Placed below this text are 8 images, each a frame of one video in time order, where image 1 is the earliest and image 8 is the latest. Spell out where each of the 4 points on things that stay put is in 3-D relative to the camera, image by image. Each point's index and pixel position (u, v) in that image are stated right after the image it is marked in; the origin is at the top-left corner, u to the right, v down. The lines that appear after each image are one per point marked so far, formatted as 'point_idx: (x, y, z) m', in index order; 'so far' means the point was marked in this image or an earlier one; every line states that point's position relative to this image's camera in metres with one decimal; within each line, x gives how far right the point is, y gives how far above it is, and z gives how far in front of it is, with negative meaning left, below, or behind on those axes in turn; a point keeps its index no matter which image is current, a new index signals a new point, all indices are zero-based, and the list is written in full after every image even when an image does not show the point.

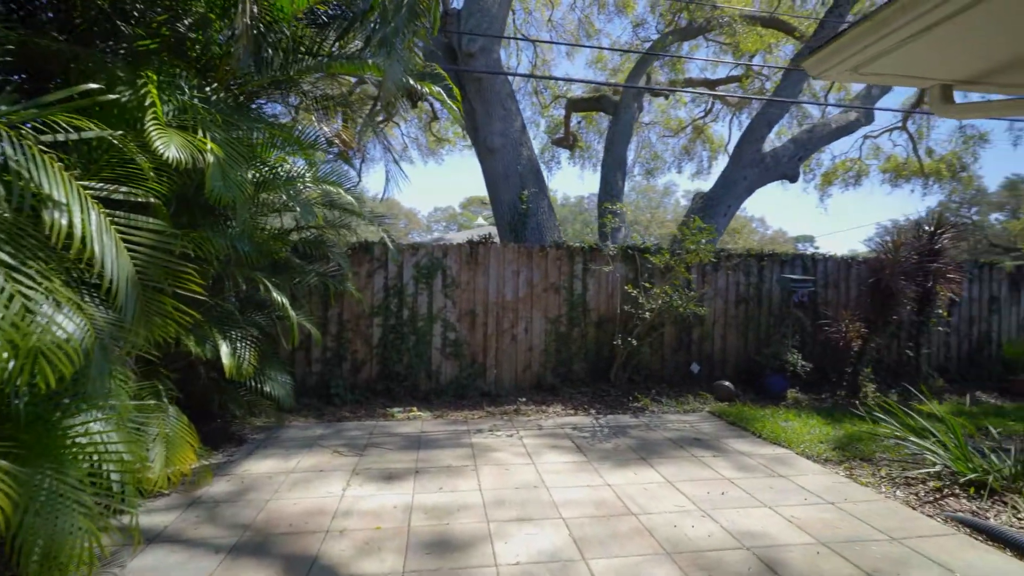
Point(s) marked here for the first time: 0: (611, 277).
0: (+1.2, +0.1, +5.9) m
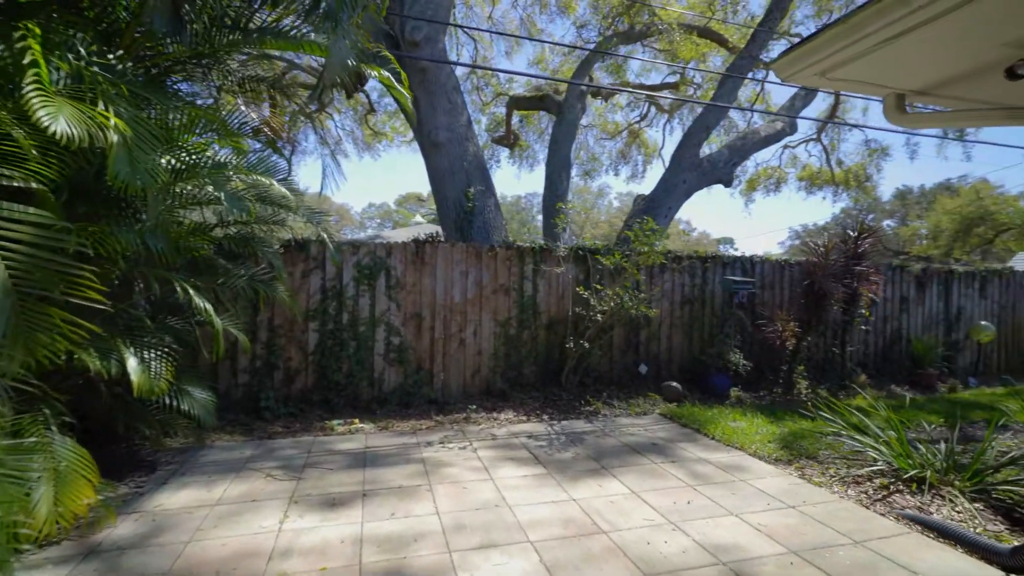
0: (+0.6, +0.1, +5.8) m
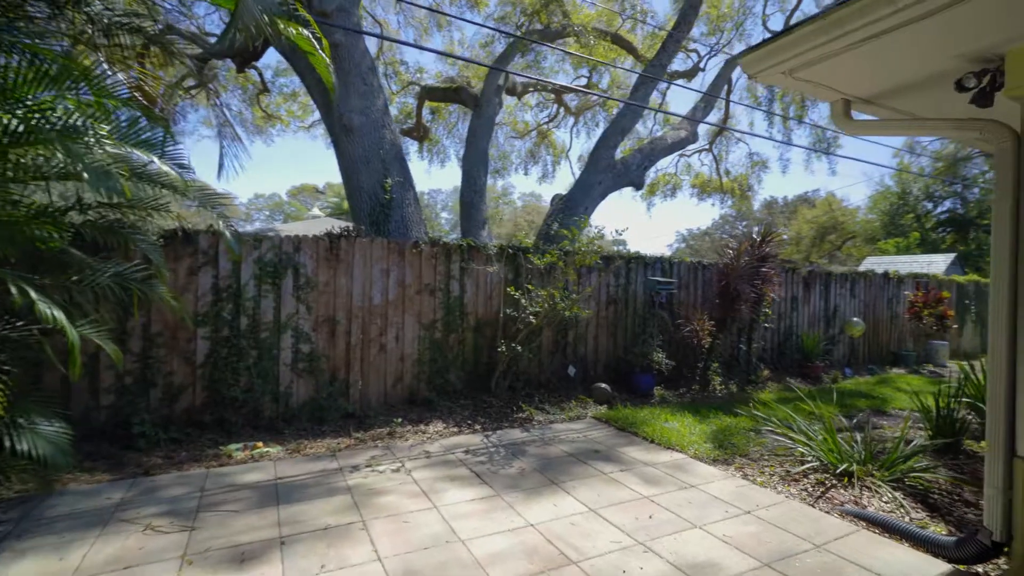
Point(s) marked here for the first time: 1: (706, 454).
0: (-0.2, +0.1, +5.5) m
1: (+1.6, -1.3, +4.0) m
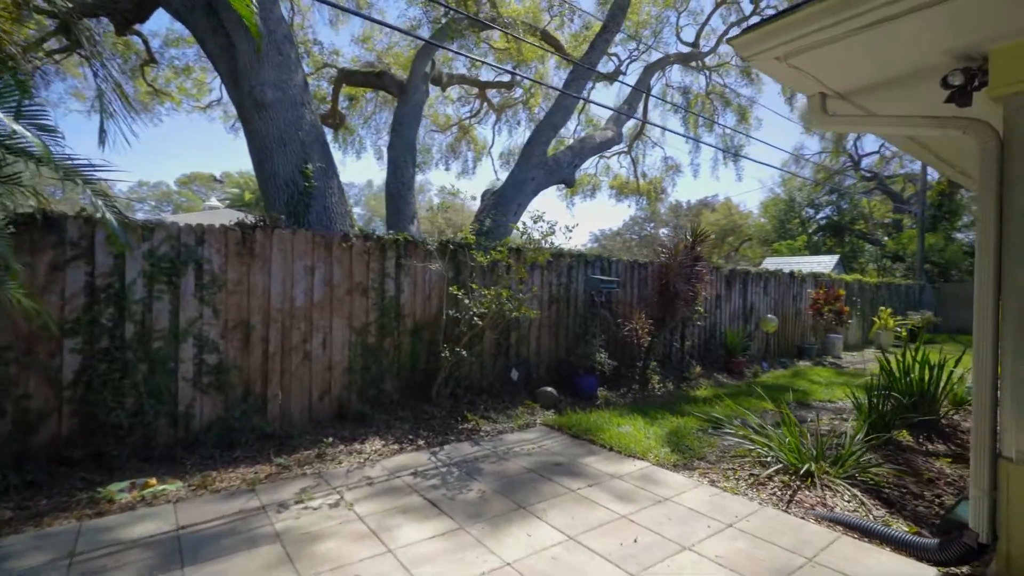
0: (-0.8, +0.1, +5.0) m
1: (+1.2, -1.3, +3.9) m
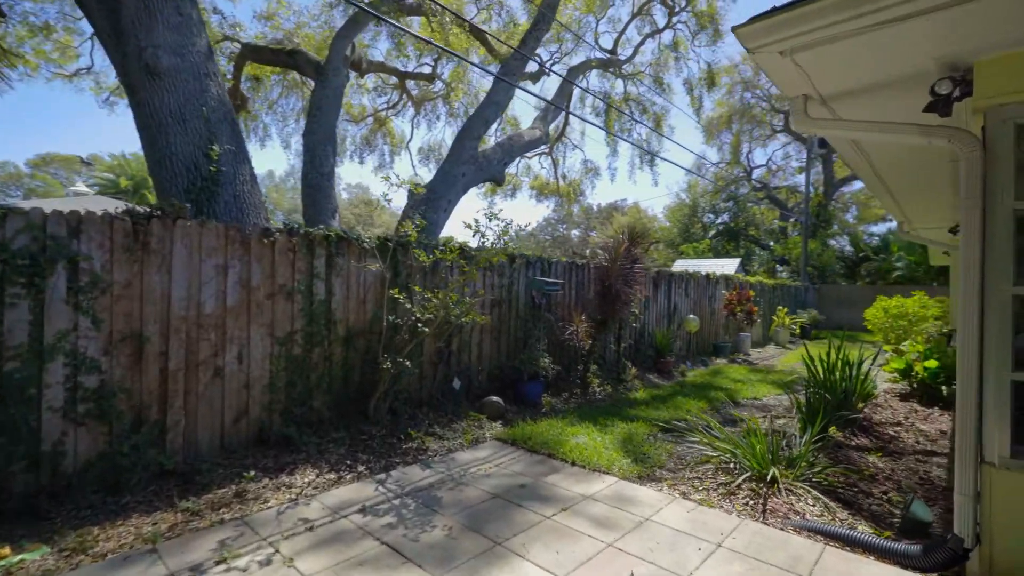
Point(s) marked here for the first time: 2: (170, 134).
0: (-1.3, +0.1, +4.4) m
1: (+0.9, -1.4, +3.7) m
2: (-3.2, +1.5, +4.7) m
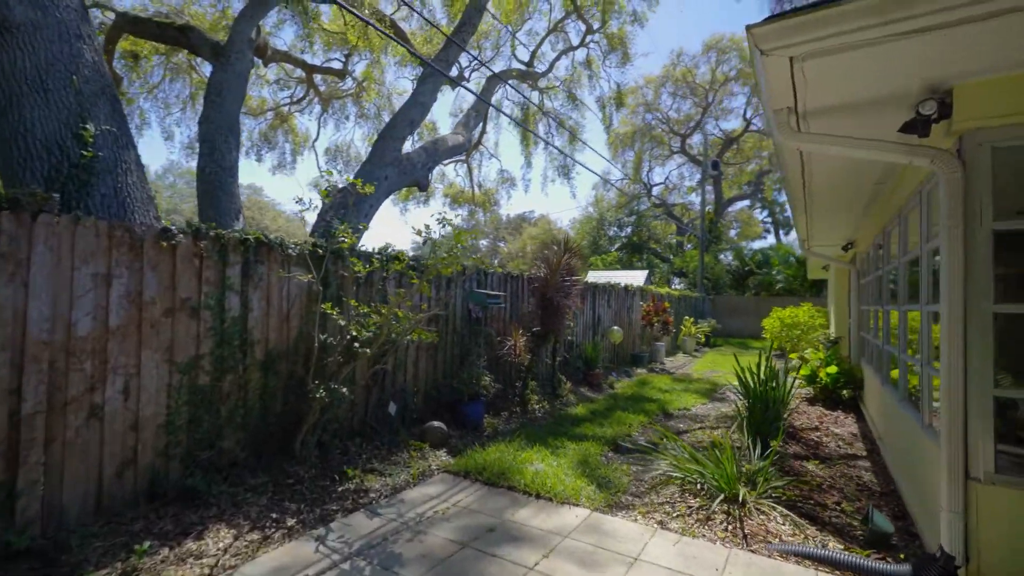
0: (-1.7, 0.0, +3.8) m
1: (+0.6, -1.5, +3.4) m
2: (-3.6, +1.4, +3.7) m
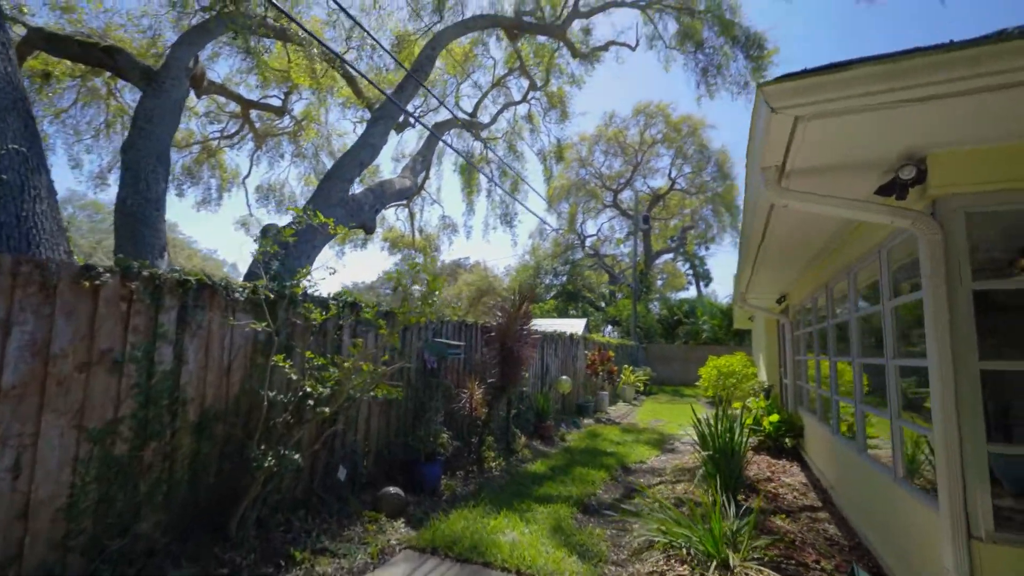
0: (-1.9, -0.3, +3.3) m
1: (+0.5, -1.8, +3.1) m
2: (-3.7, +1.1, +3.1) m
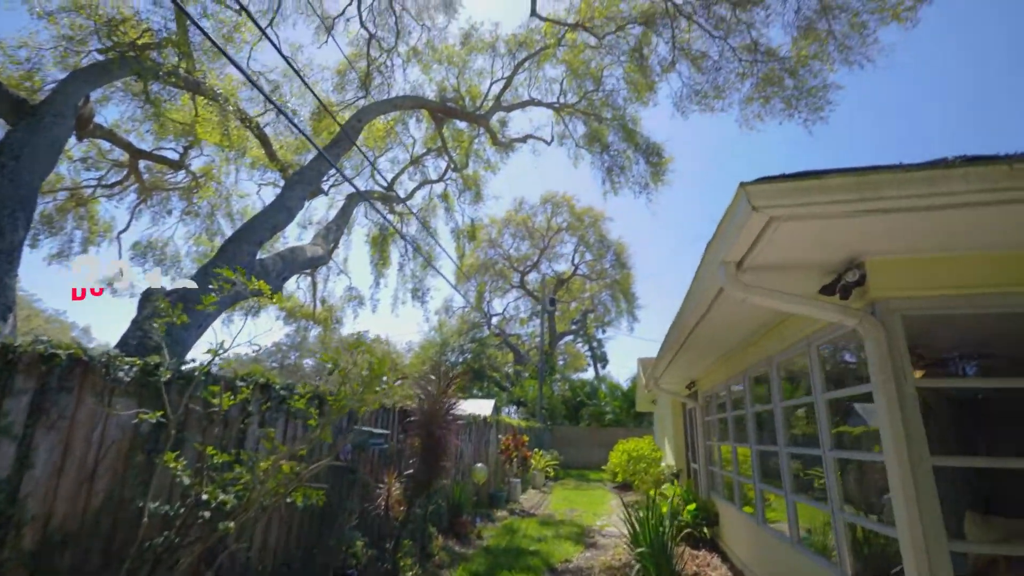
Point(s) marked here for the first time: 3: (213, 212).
0: (-2.1, -0.7, +2.6) m
1: (+0.2, -2.3, +2.6) m
2: (-3.8, +0.8, +2.2) m
3: (-7.2, +1.9, +12.1) m
